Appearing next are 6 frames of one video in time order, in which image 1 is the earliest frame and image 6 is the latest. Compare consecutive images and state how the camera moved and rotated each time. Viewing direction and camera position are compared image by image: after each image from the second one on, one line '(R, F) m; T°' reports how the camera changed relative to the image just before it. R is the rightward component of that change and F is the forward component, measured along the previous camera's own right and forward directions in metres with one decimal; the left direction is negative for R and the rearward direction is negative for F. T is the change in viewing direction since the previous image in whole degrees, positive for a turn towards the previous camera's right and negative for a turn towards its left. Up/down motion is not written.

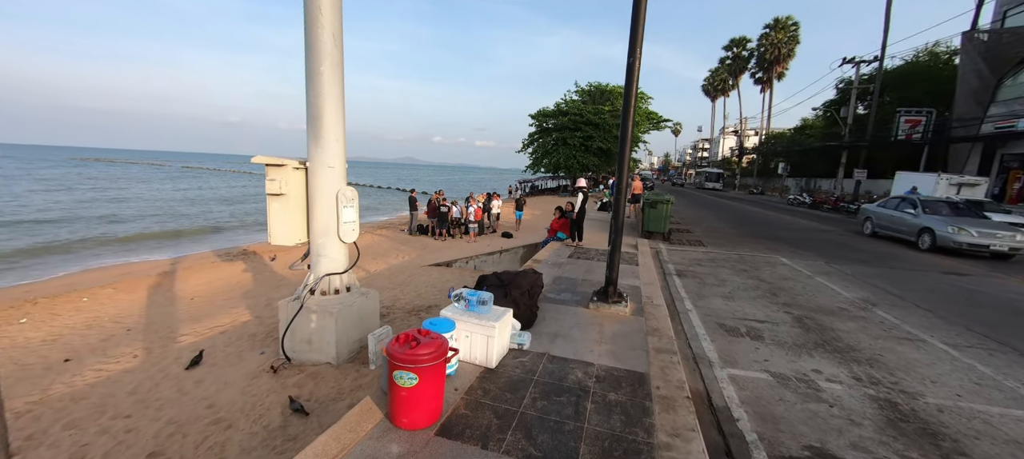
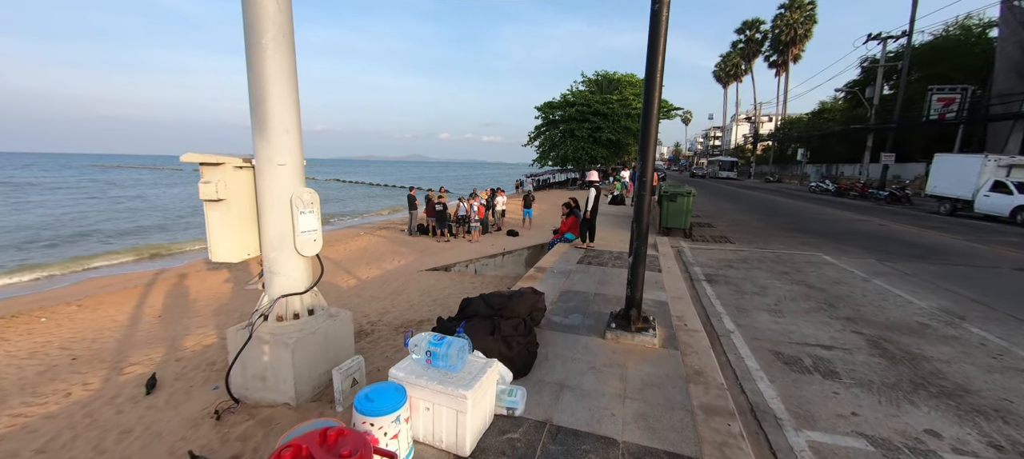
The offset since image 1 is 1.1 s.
(+0.2, +1.0) m; -1°
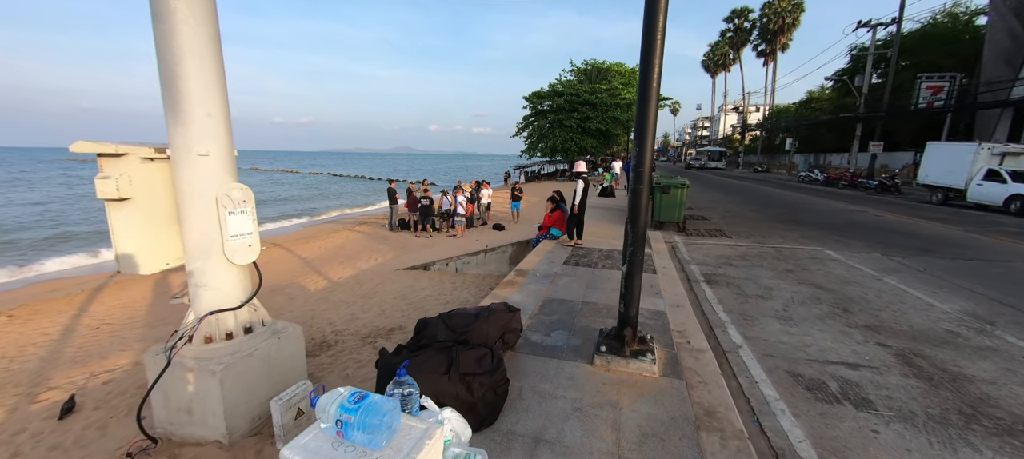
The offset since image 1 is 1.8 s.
(+0.2, +0.7) m; +1°
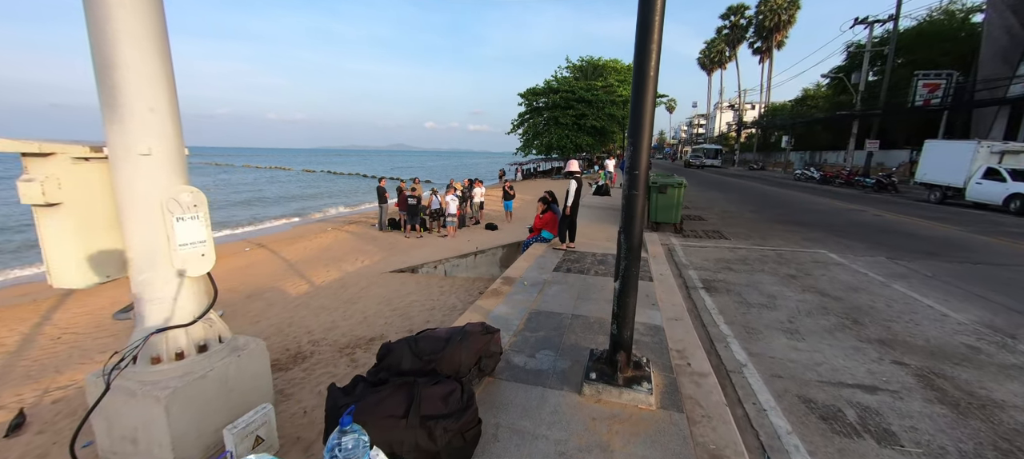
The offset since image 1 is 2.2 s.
(+0.1, +0.4) m; +1°
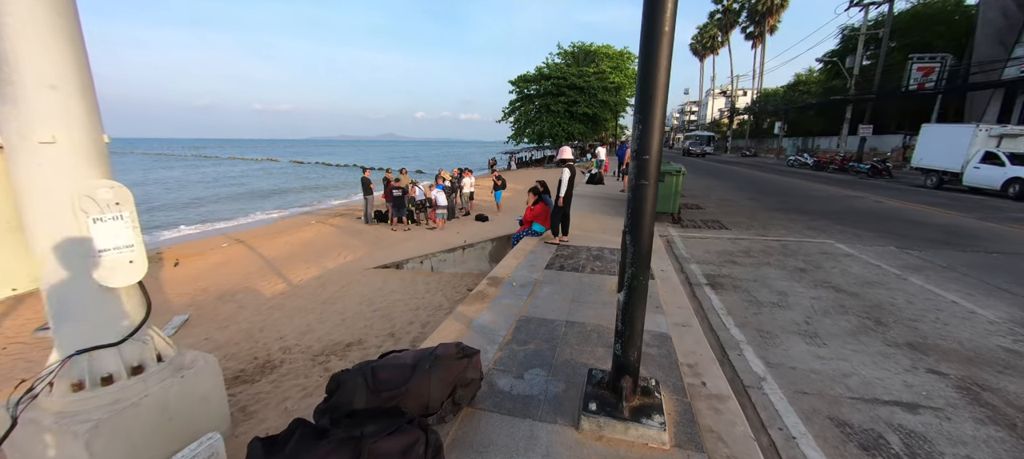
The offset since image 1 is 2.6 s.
(+0.1, +0.5) m; +1°
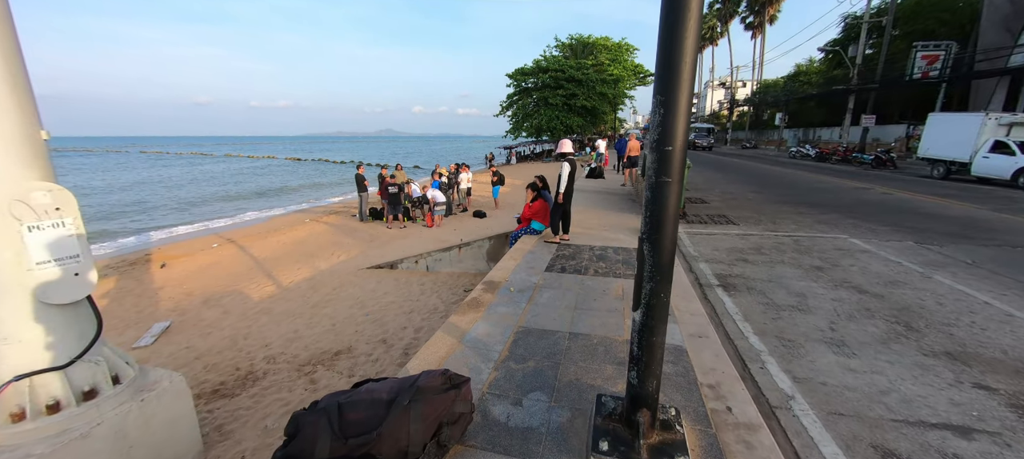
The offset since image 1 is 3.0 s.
(0.0, +0.3) m; 0°
